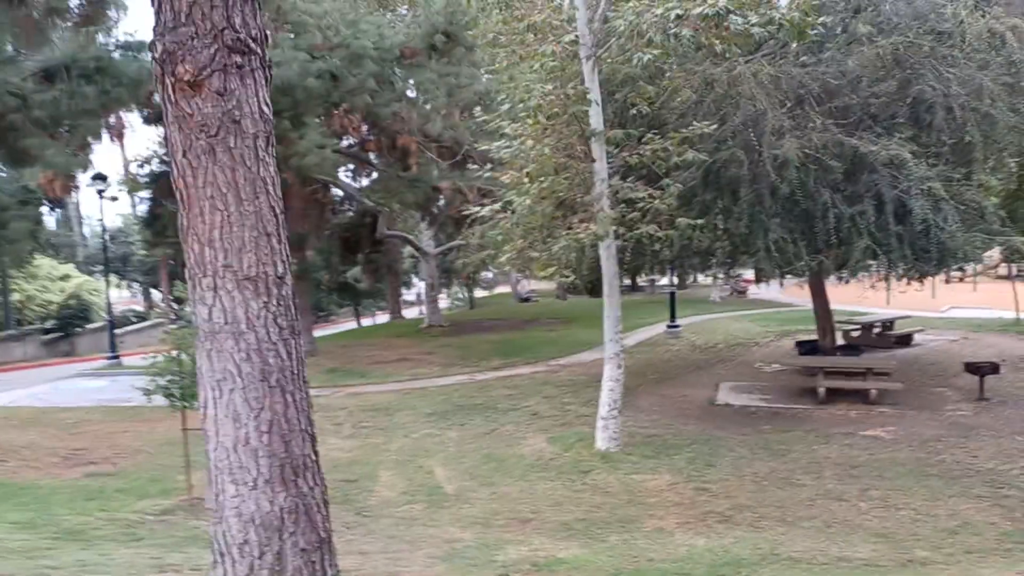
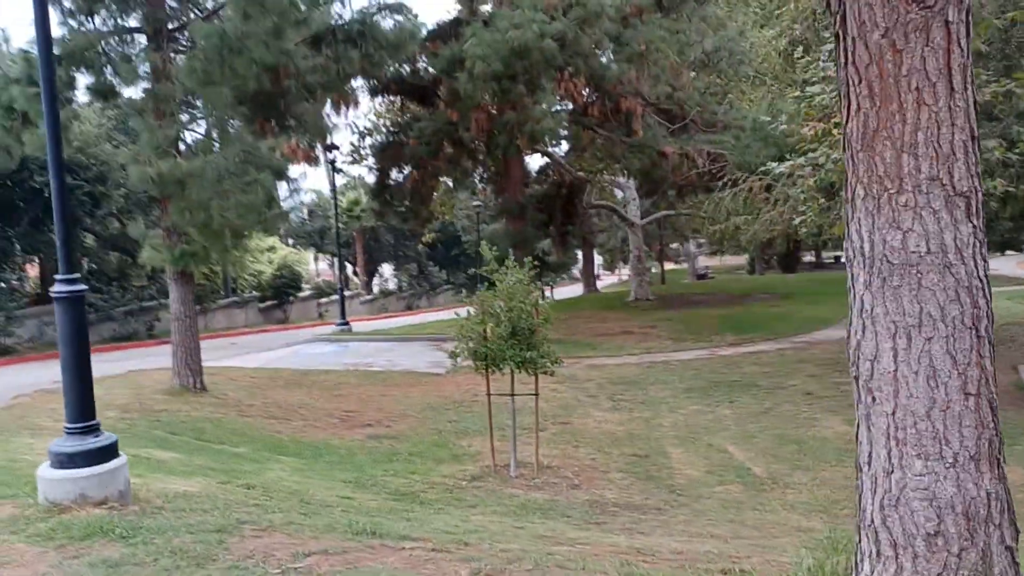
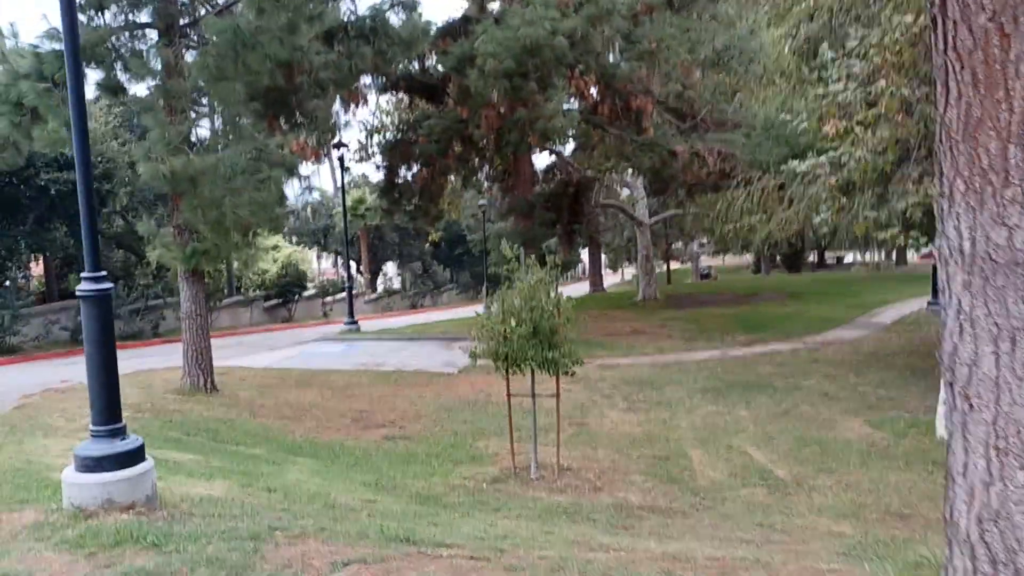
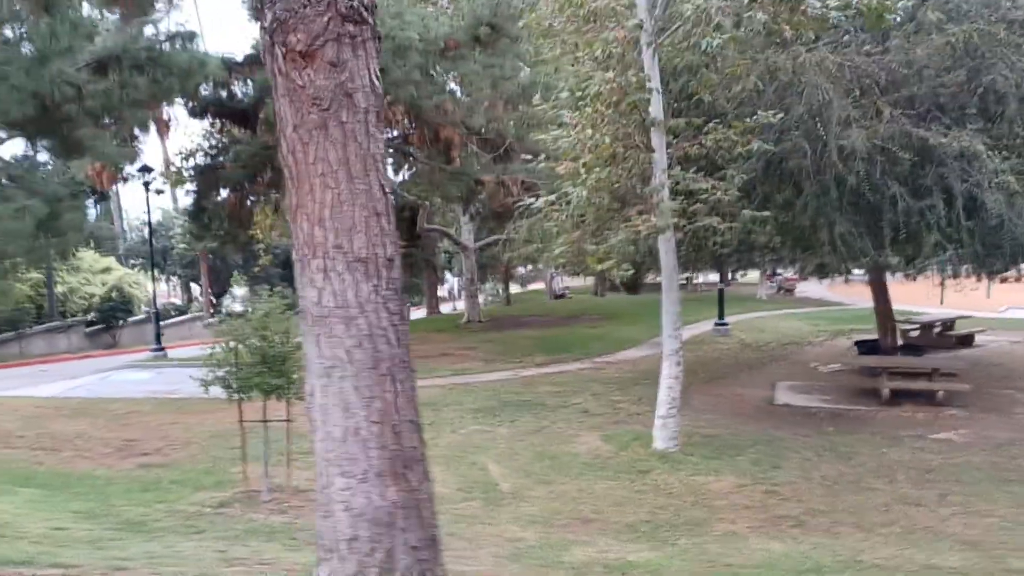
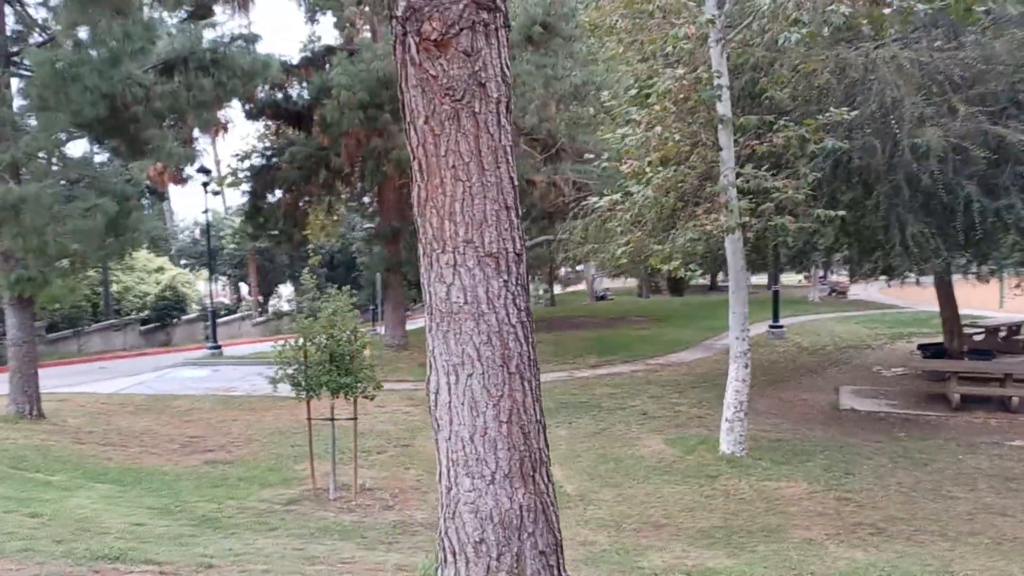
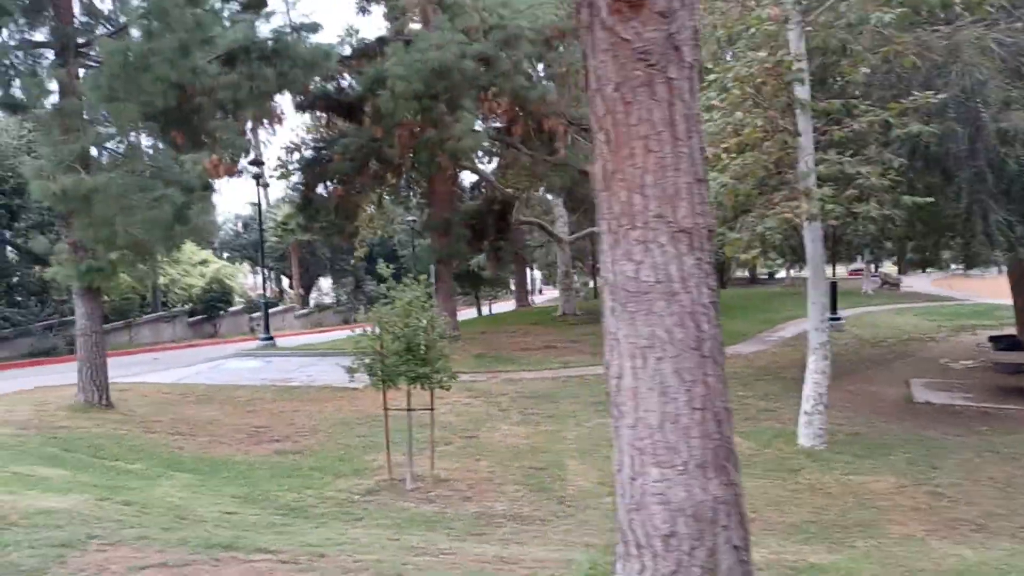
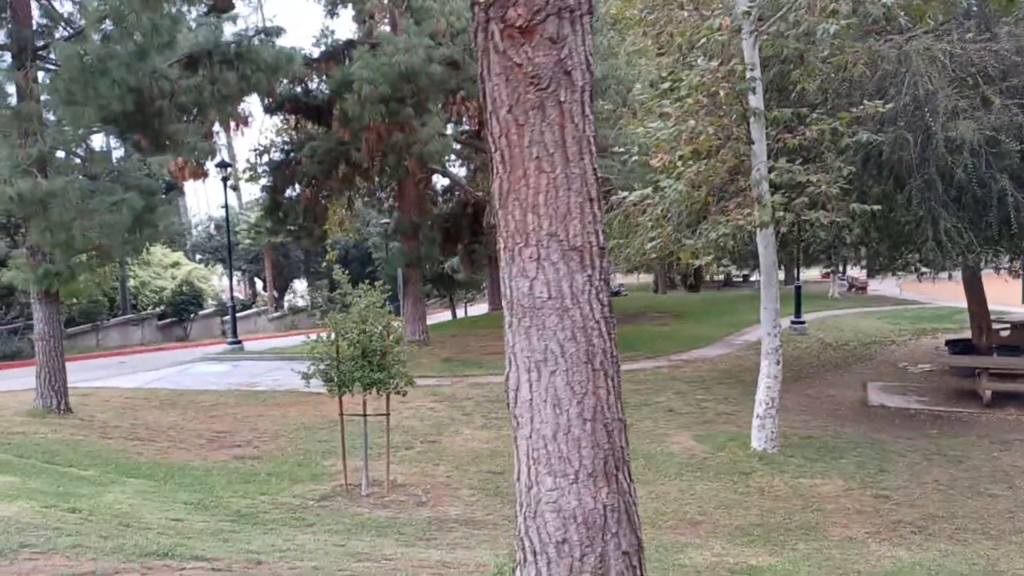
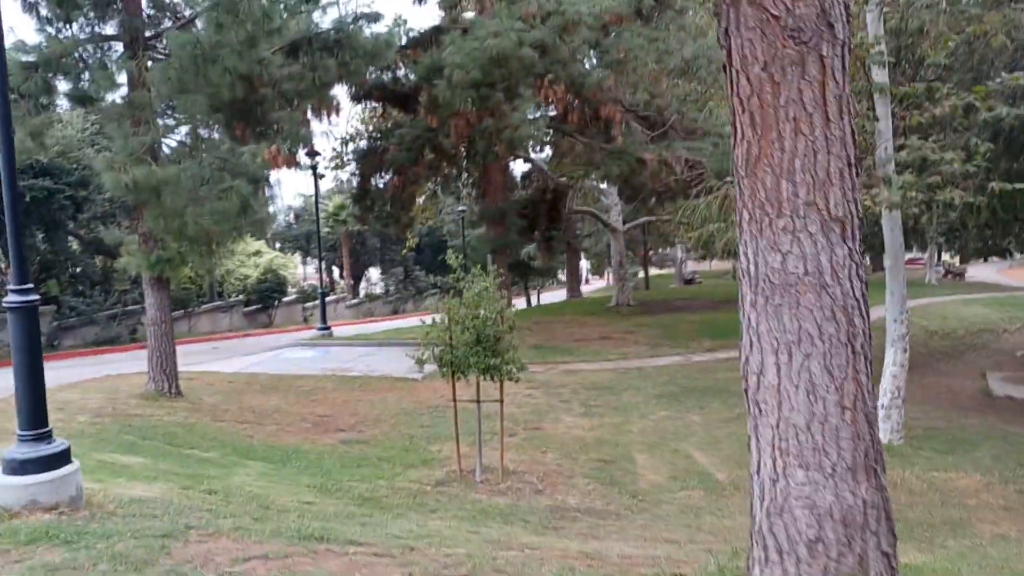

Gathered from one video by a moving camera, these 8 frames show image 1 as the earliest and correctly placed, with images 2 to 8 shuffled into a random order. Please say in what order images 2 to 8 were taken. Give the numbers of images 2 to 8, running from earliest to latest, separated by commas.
4, 5, 7, 6, 8, 2, 3
